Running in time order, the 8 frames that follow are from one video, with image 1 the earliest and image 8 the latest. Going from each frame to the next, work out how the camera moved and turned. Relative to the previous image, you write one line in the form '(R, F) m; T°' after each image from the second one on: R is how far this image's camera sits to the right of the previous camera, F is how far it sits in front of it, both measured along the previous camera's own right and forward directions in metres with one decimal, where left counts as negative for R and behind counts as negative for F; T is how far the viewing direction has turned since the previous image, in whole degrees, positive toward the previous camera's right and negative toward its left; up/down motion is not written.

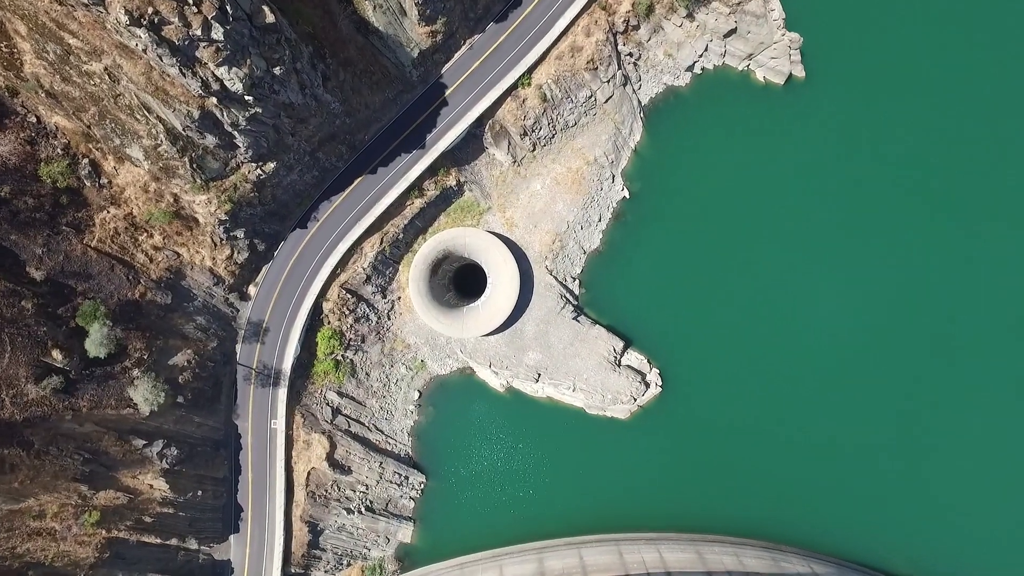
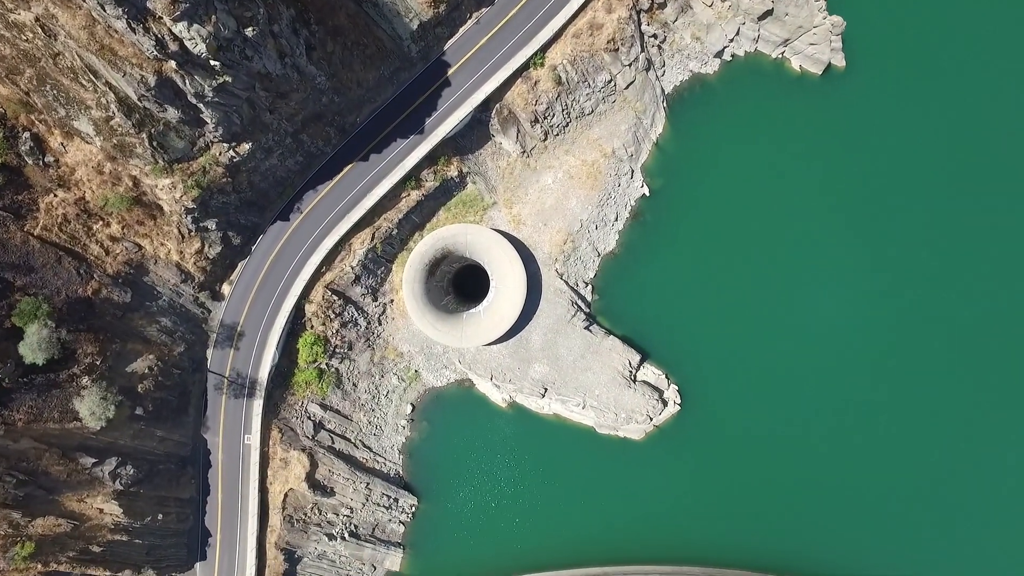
(-0.4, +4.7) m; 0°
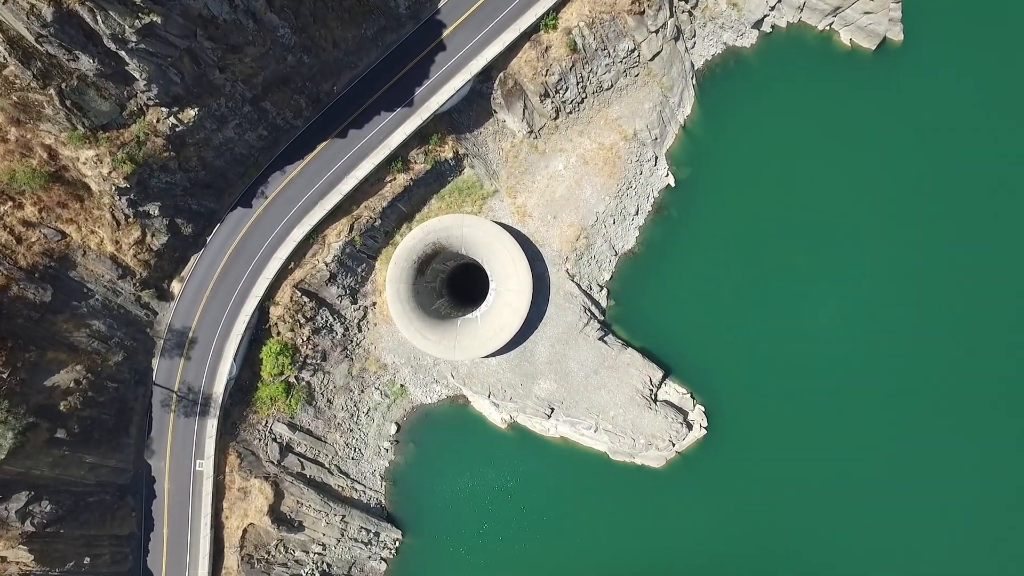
(-0.1, +5.9) m; 0°
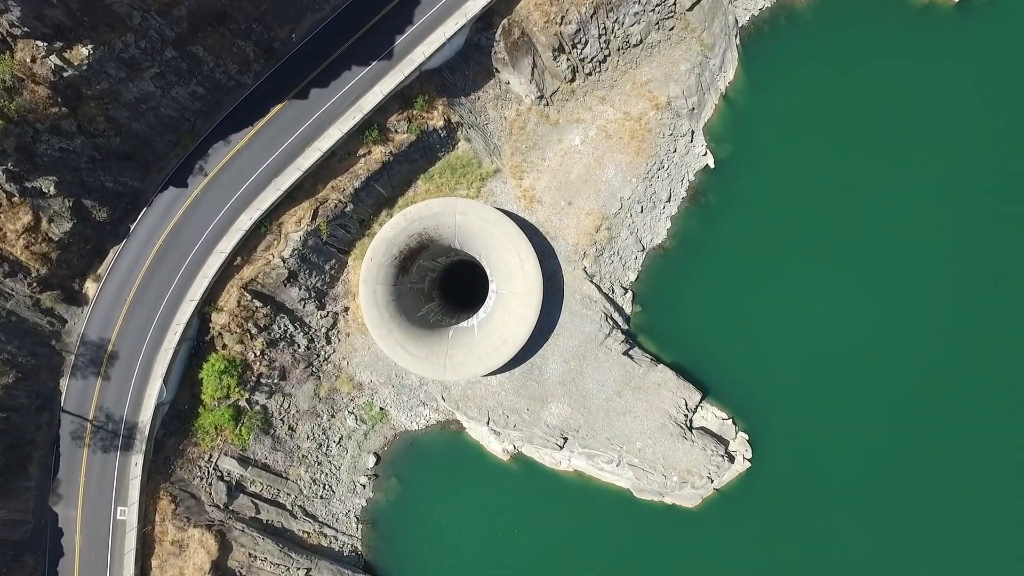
(-0.4, +6.7) m; 0°
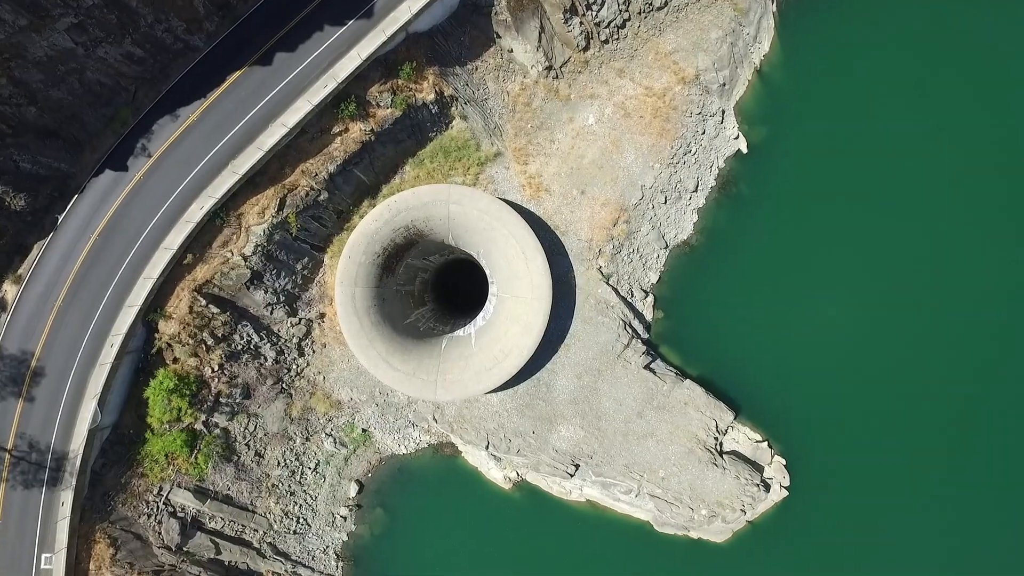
(-0.2, +4.1) m; 0°
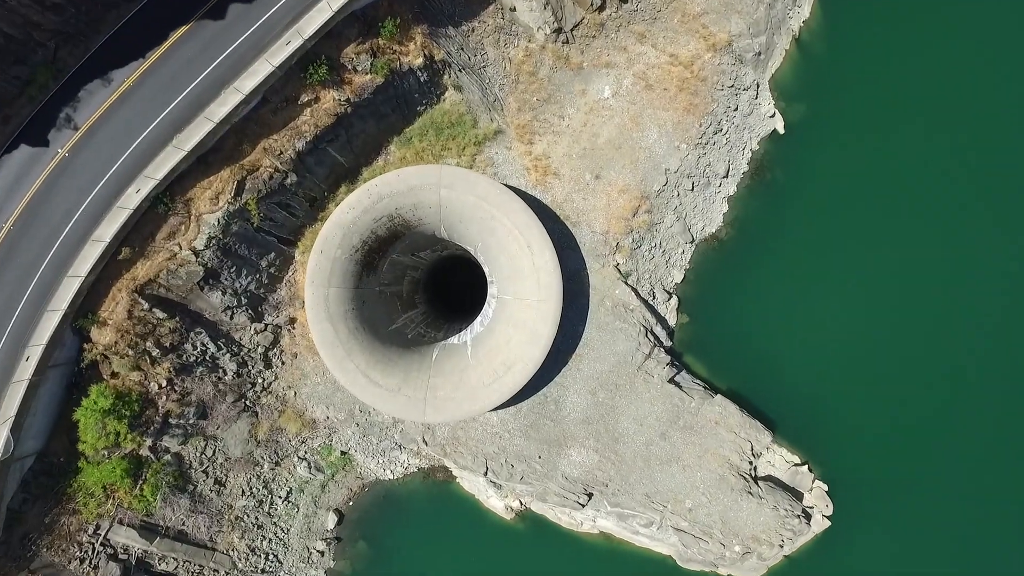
(-0.2, +3.6) m; 0°
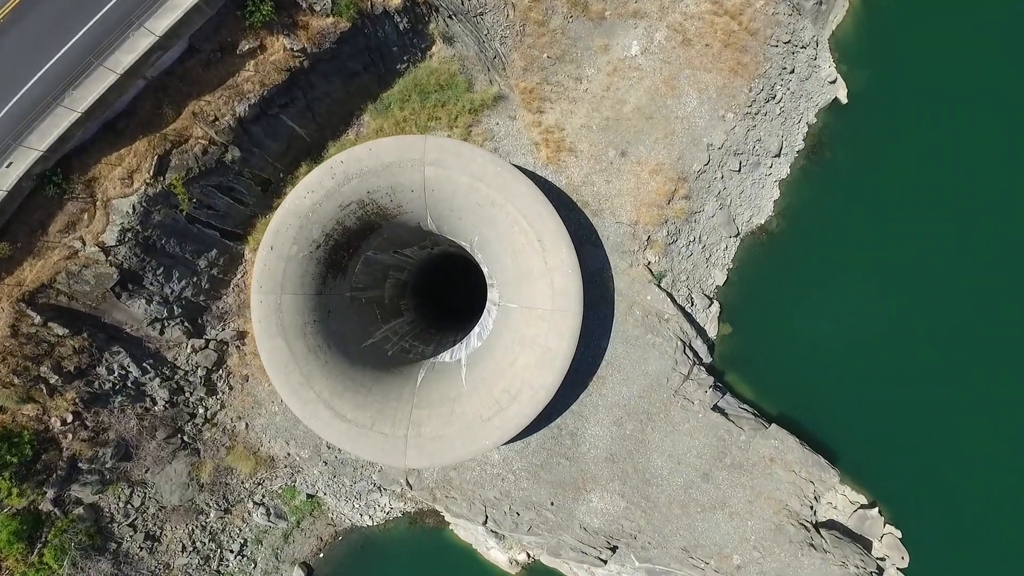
(-0.2, +4.3) m; 0°
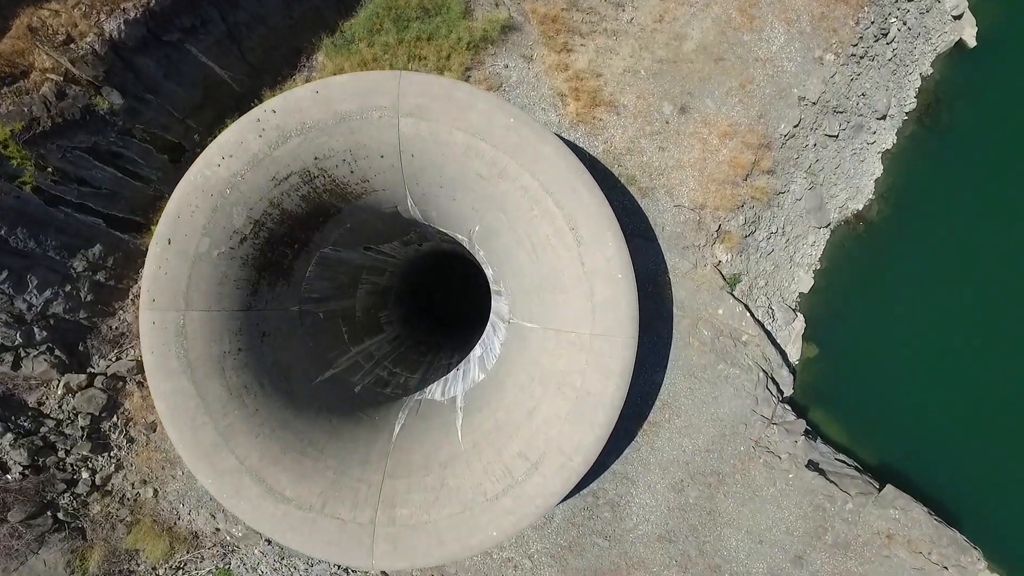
(-0.5, +4.9) m; 0°
